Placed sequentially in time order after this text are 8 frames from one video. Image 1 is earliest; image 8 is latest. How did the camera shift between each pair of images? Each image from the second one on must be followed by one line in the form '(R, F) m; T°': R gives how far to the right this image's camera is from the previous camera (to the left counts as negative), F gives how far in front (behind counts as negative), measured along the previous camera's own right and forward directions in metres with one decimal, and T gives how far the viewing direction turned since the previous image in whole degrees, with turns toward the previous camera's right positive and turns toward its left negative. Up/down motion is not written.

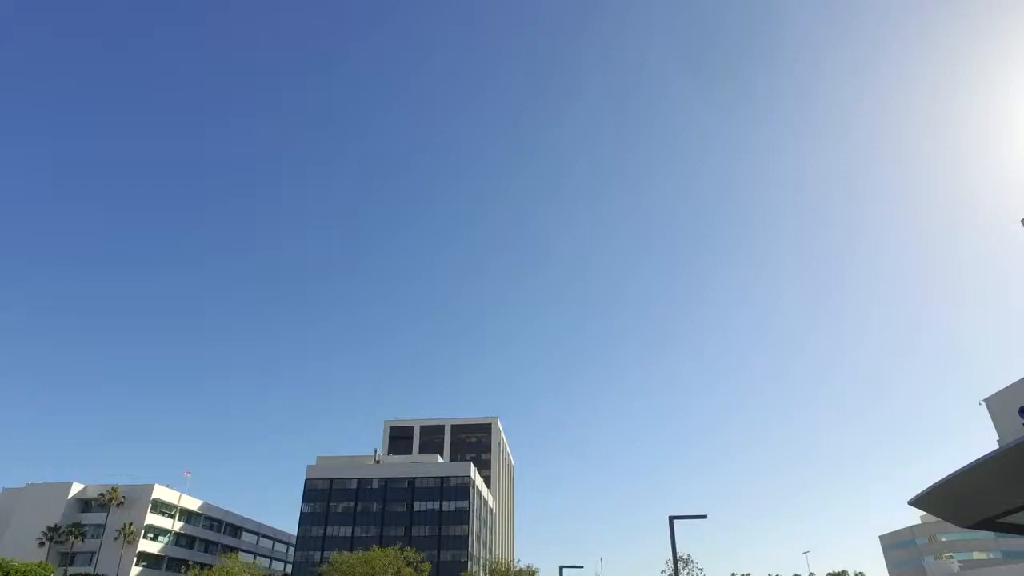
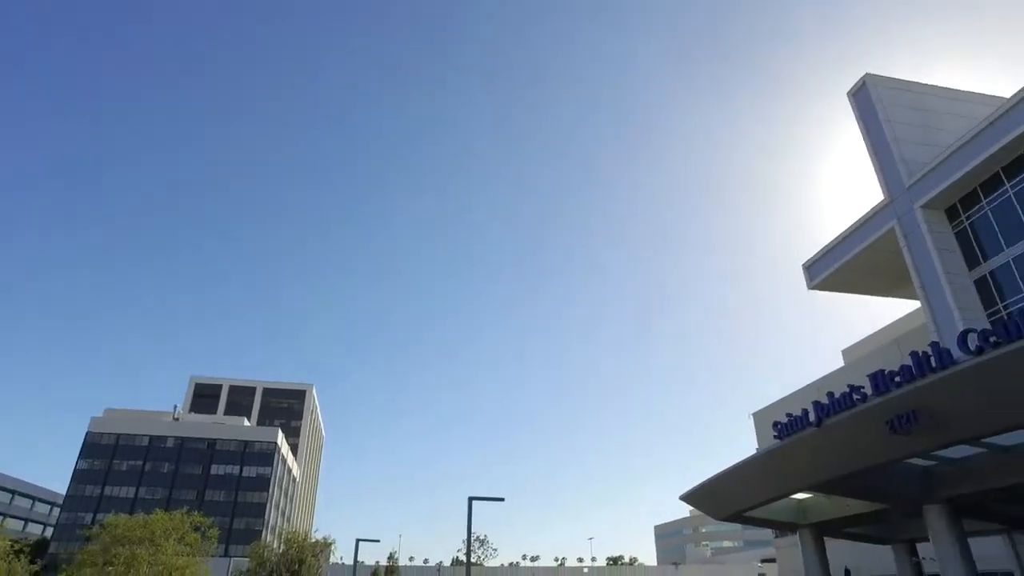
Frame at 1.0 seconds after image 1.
(+1.4, -0.4) m; +14°
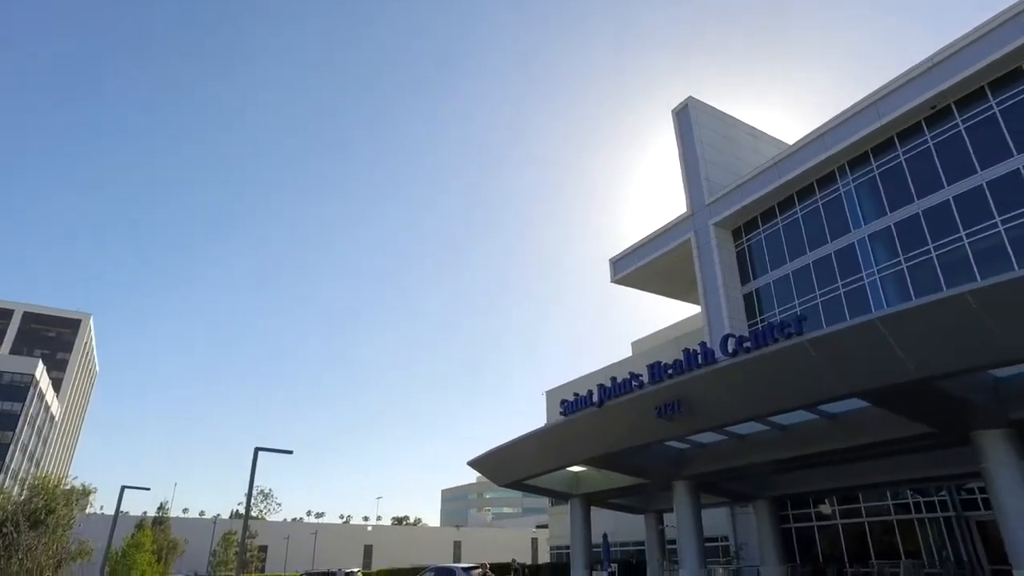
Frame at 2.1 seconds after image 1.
(0.0, -0.3) m; +15°
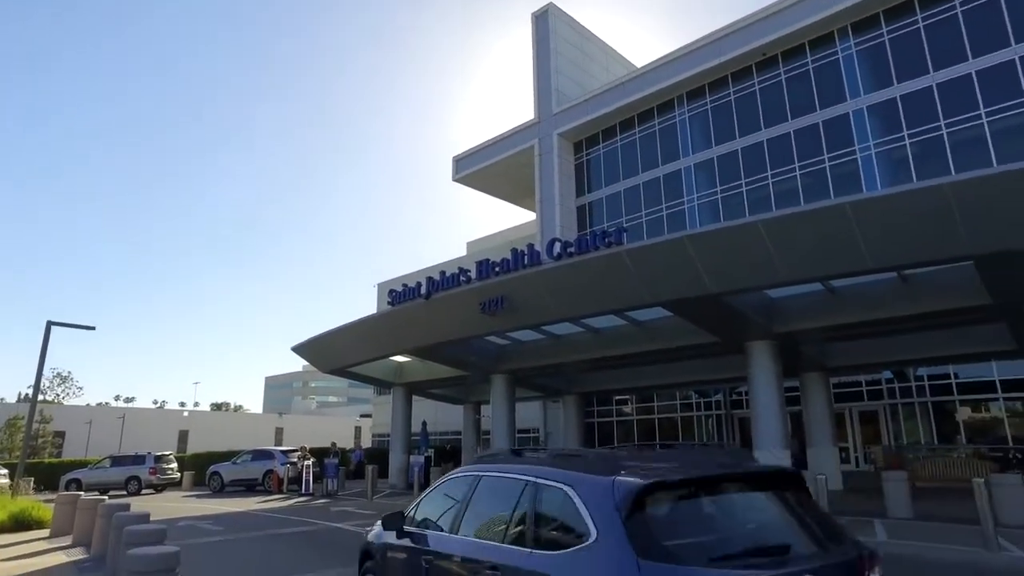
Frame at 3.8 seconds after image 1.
(+0.2, -0.2) m; +14°
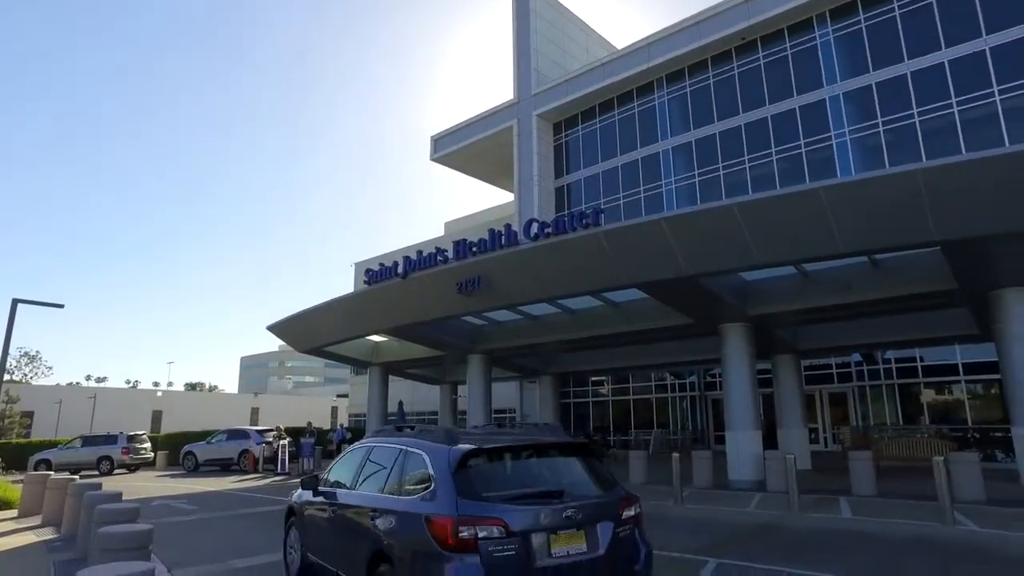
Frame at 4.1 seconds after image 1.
(+0.1, 0.0) m; +2°
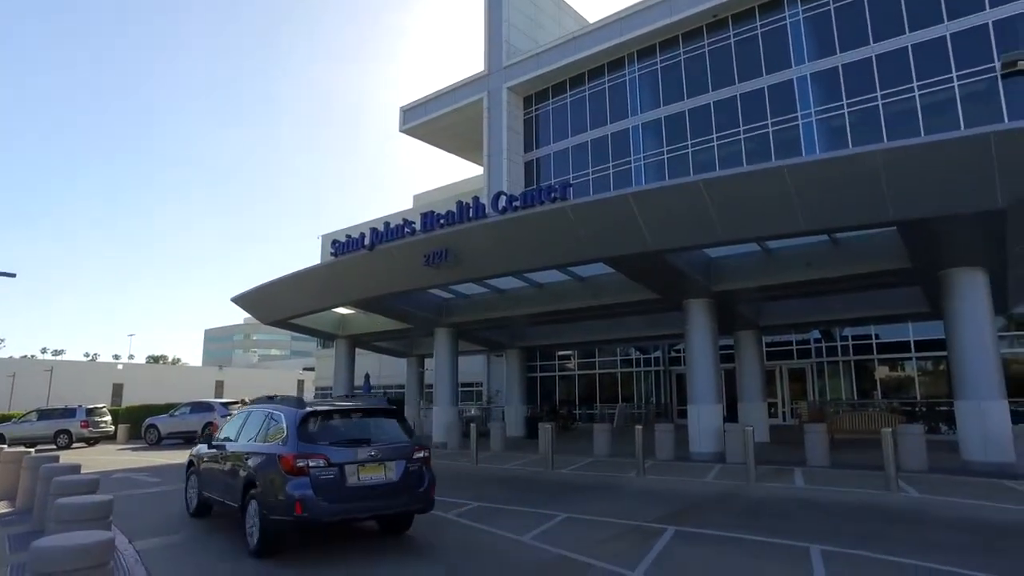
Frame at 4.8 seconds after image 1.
(+0.1, 0.0) m; +3°
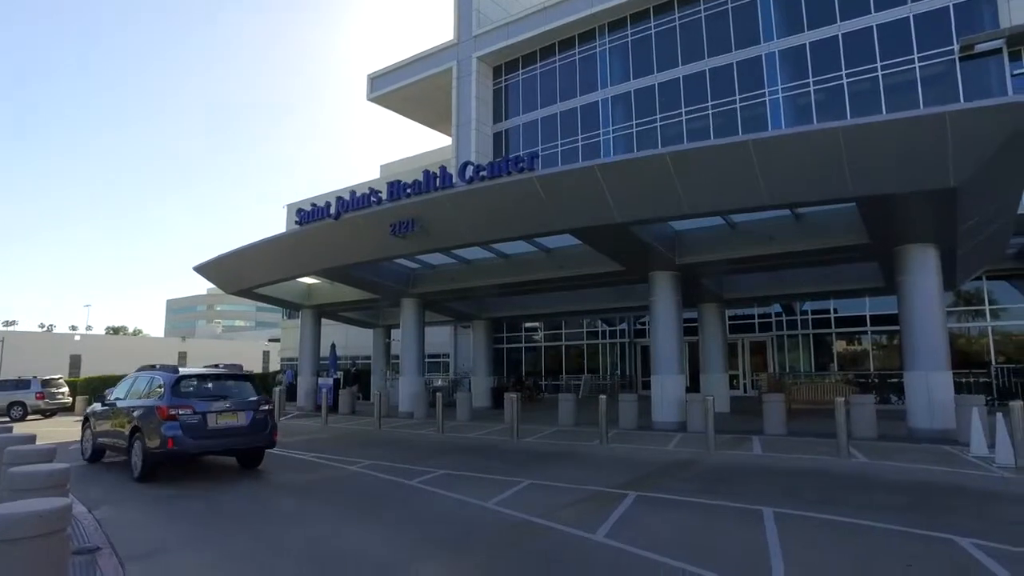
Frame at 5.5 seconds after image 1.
(+0.1, 0.0) m; +3°
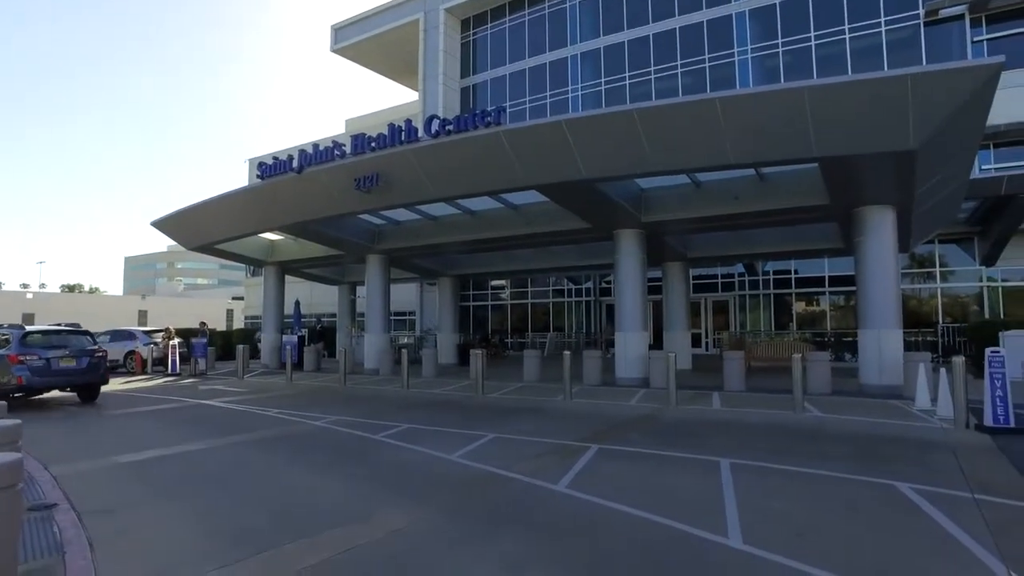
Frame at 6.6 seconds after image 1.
(+0.1, 0.0) m; +3°
